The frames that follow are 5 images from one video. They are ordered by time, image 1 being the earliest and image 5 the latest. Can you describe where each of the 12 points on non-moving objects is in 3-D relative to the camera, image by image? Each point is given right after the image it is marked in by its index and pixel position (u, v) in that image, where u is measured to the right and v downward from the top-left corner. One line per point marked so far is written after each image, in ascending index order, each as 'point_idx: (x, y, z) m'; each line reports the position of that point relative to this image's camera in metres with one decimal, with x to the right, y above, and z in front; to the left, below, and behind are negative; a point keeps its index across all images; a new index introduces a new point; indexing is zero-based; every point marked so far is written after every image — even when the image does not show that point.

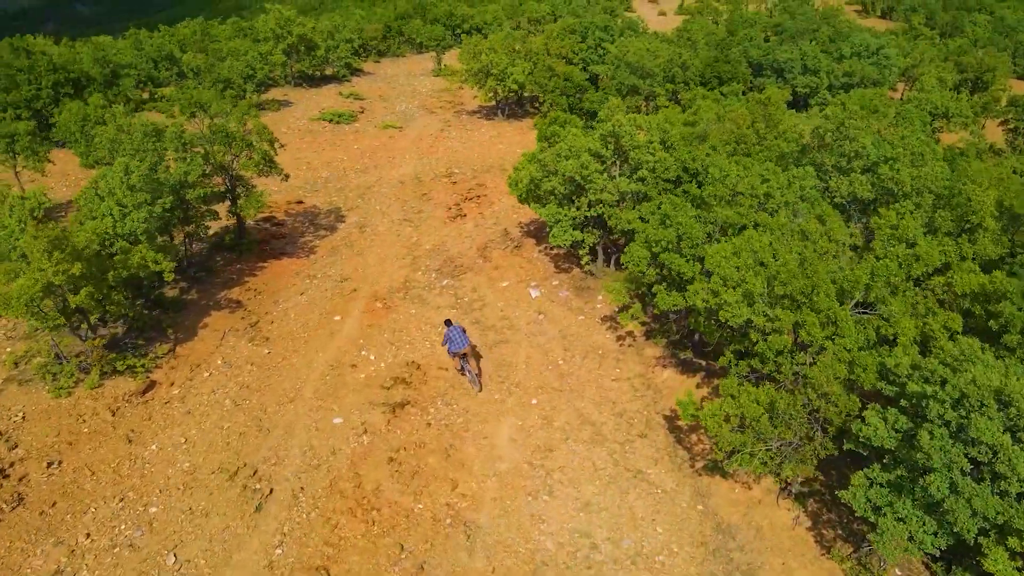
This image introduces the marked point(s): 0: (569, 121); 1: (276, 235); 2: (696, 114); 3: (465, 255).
0: (+1.3, +3.8, +16.6) m
1: (-6.0, +1.3, +18.6) m
2: (+4.8, +4.5, +19.0) m
3: (-1.1, +0.8, +17.7) m
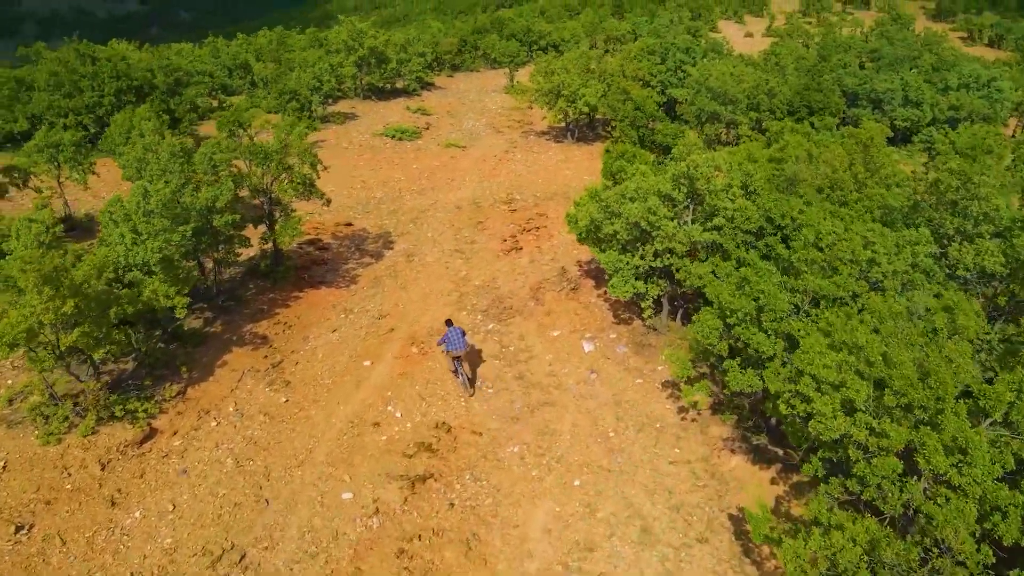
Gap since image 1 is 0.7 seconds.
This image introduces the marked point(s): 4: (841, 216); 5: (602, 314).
0: (+2.6, +2.7, +14.9) m
1: (-4.7, +0.7, +17.5) m
2: (+6.3, +3.2, +17.0) m
3: (+0.1, -0.2, +16.1) m
4: (+5.3, +1.2, +11.8) m
5: (+1.8, -0.5, +15.0) m
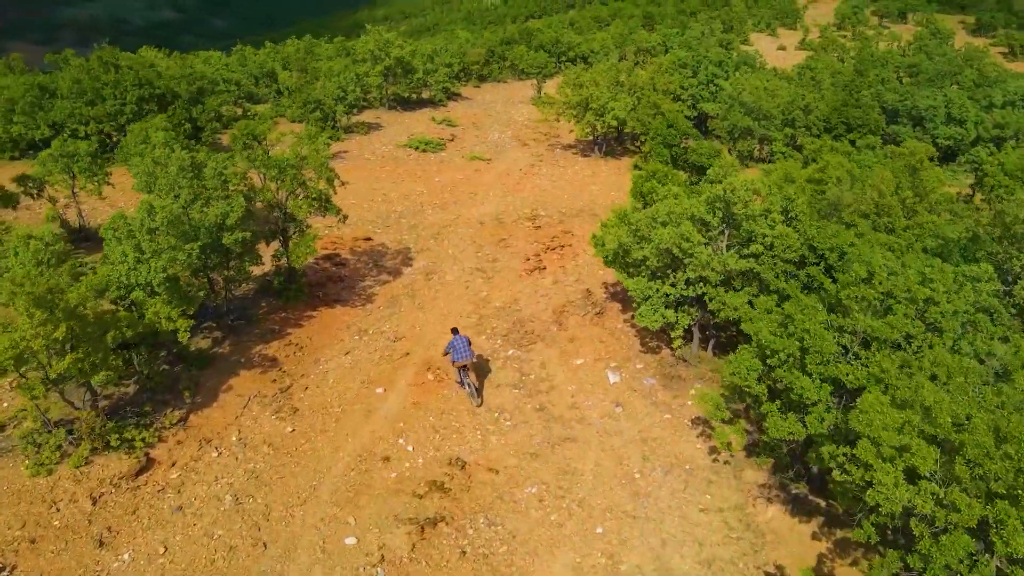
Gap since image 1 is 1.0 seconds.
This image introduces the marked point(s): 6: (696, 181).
0: (+3.1, +2.2, +14.1) m
1: (-4.1, +0.2, +16.9) m
2: (+6.8, +2.5, +16.1) m
3: (+0.6, -0.7, +15.4) m
4: (+5.7, +0.6, +10.9) m
5: (+2.3, -1.0, +14.2) m
6: (+3.7, +2.1, +14.6) m
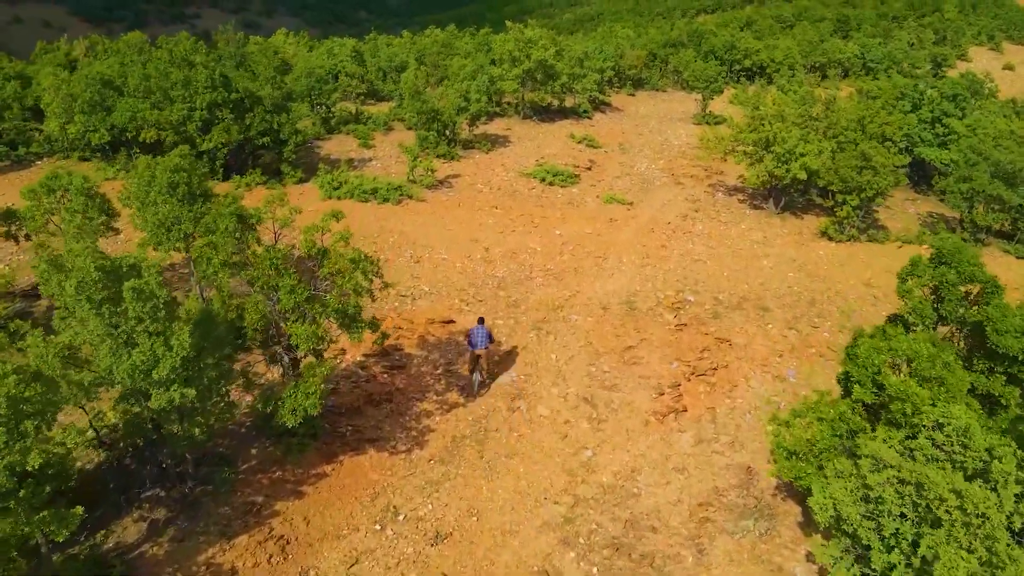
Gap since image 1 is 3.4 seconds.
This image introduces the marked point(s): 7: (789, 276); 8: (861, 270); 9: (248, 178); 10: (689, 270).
0: (+4.5, -0.7, +7.9) m
1: (-2.2, -1.7, +12.0) m
2: (+8.6, -0.7, +9.1) m
3: (+2.0, -3.2, +9.7) m
4: (+6.3, -2.5, +4.3) m
5: (+3.4, -3.8, +8.2) m
6: (+5.2, -0.8, +8.2) m
7: (+6.9, +0.3, +18.0) m
8: (+8.9, +0.5, +18.7) m
9: (-7.1, +3.0, +19.7) m
10: (+4.3, +0.4, +17.8) m
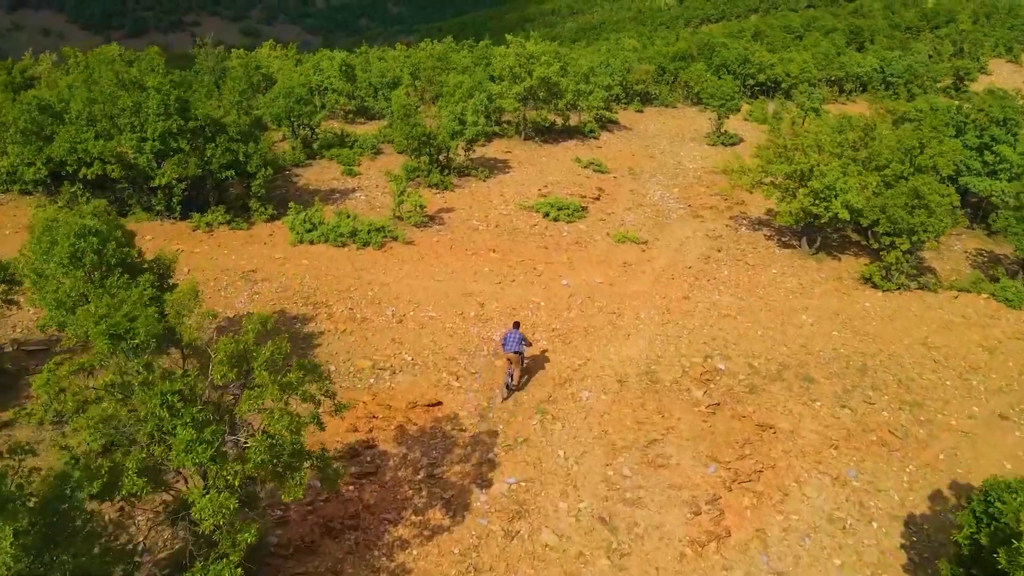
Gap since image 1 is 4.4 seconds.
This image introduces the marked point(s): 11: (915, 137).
0: (+4.5, -1.9, +5.3) m
1: (-2.2, -2.9, +9.4) m
2: (+8.6, -2.0, +6.5) m
3: (+2.0, -4.4, +7.1) m
4: (+6.3, -3.7, +1.8) m
5: (+3.4, -5.0, +5.7) m
6: (+5.2, -2.0, +5.7) m
7: (+6.8, -1.0, +15.5) m
8: (+8.9, -0.8, +16.2) m
9: (-7.1, +1.7, +17.2) m
10: (+4.3, -0.9, +15.3) m
11: (+10.5, +3.9, +19.2) m
